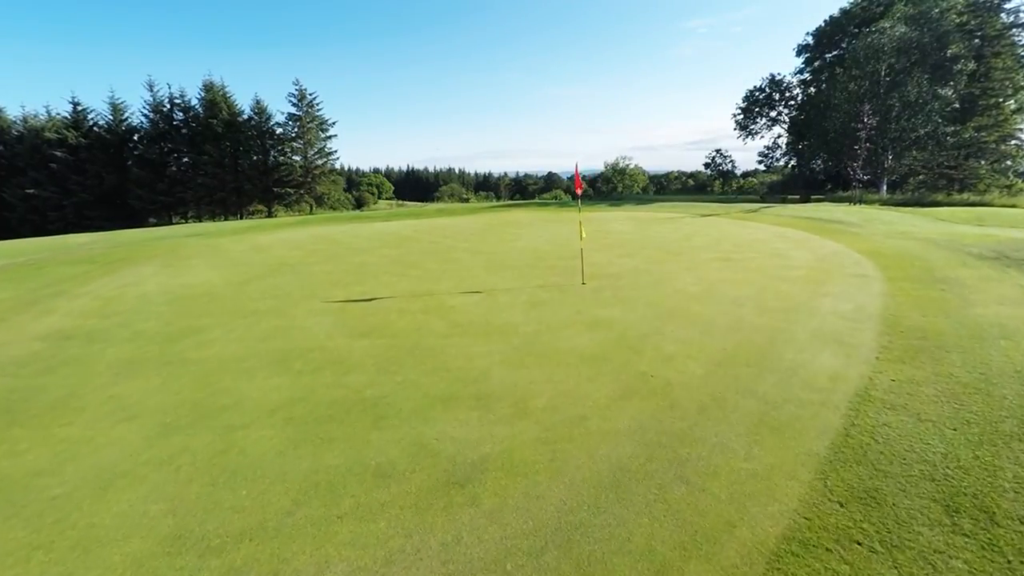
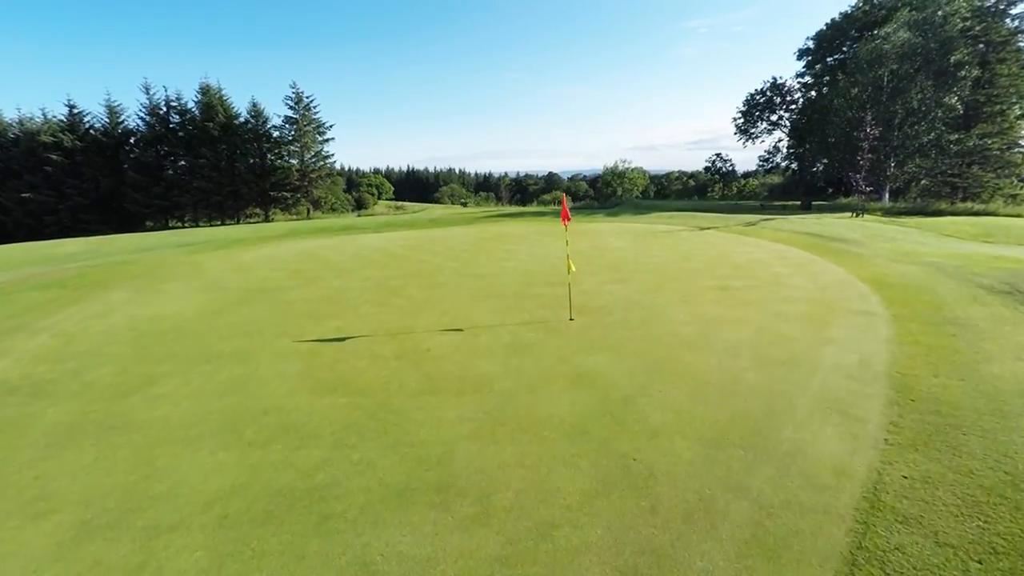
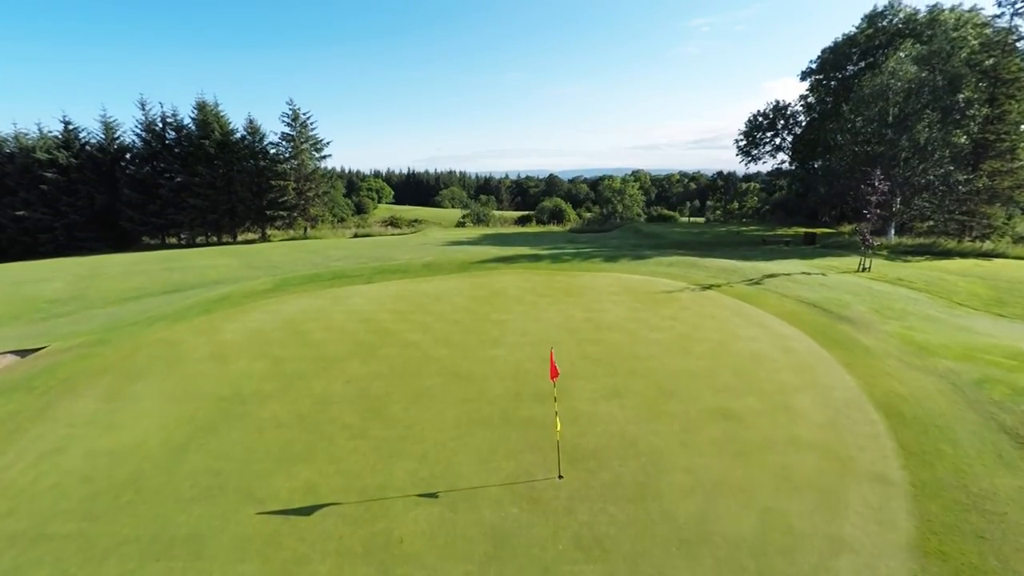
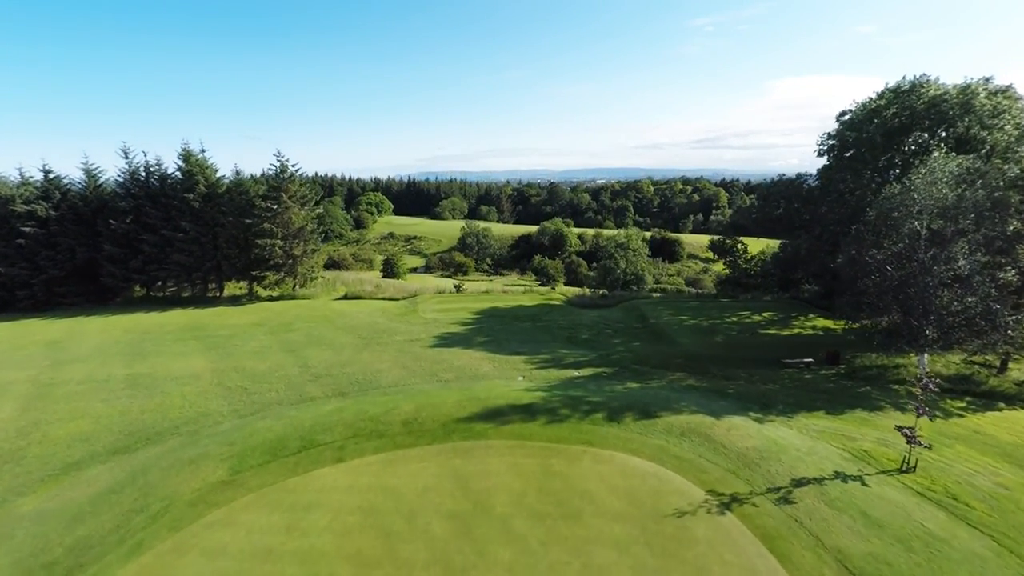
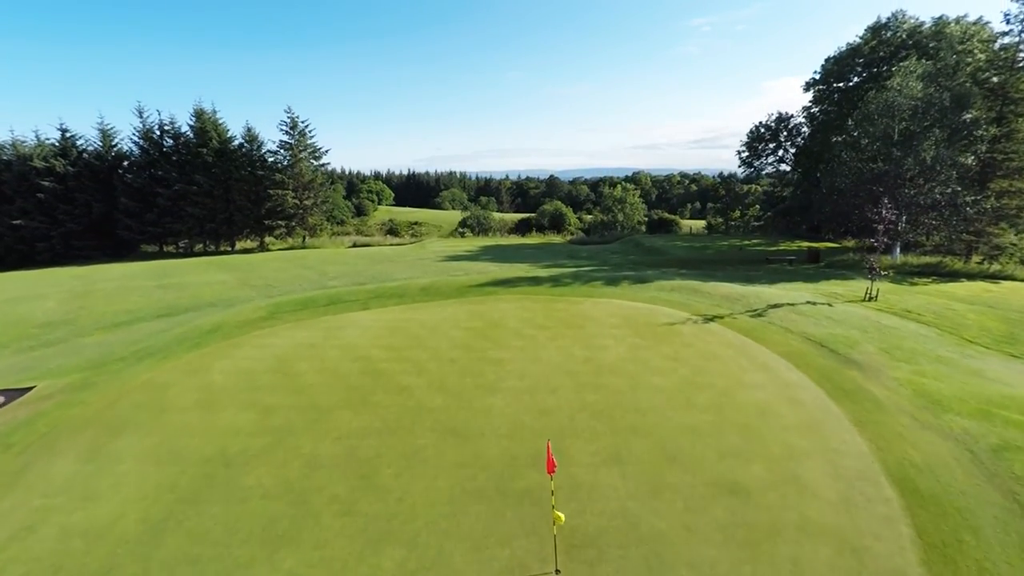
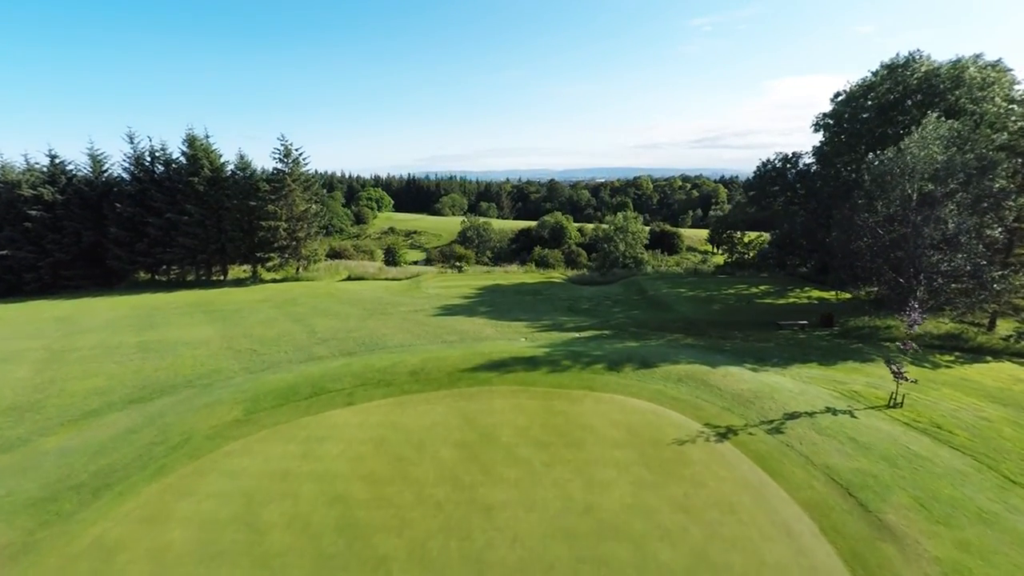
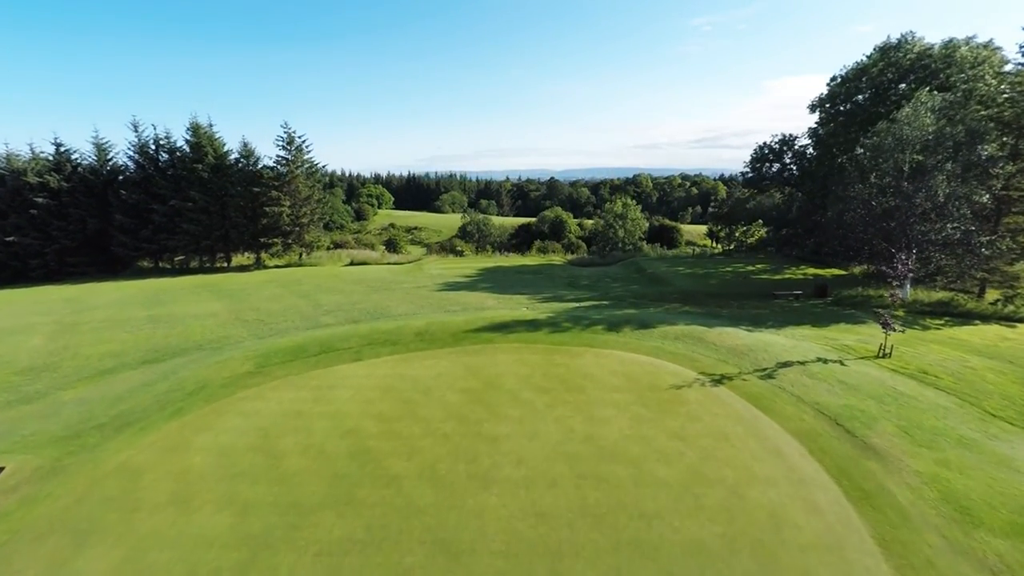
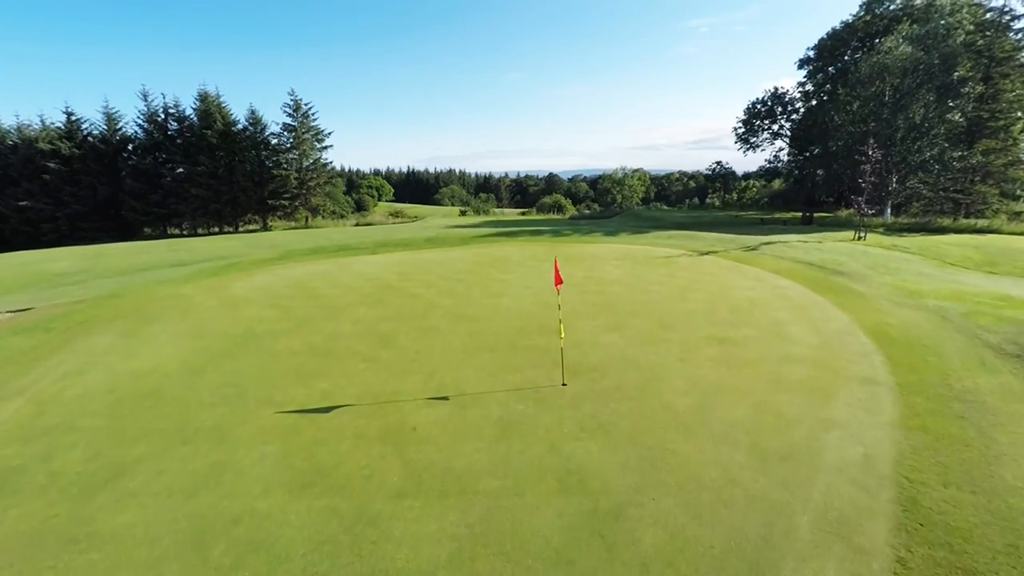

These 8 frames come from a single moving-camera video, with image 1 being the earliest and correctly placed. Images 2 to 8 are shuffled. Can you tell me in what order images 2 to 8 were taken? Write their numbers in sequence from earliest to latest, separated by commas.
2, 8, 3, 5, 7, 6, 4
